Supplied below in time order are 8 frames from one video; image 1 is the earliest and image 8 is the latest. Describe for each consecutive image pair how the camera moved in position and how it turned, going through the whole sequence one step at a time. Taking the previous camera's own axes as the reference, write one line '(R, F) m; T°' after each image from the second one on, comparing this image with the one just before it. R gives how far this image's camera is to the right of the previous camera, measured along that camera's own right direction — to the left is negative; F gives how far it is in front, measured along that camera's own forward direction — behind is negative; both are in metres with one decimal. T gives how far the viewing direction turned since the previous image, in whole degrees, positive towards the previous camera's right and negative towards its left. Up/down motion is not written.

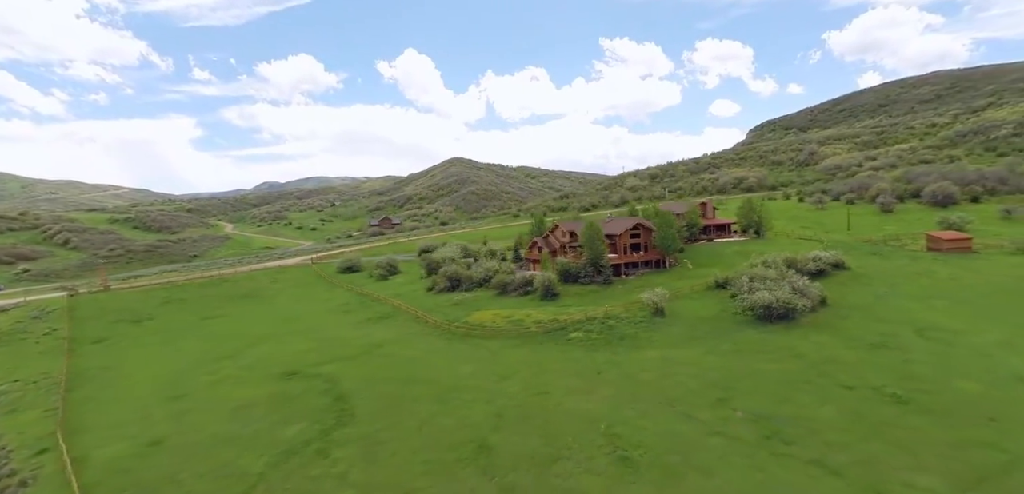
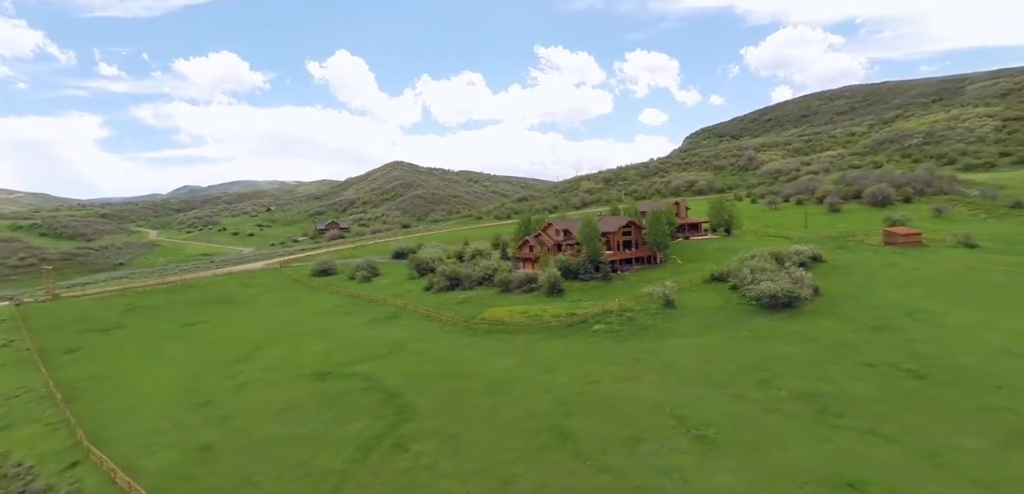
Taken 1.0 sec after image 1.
(-6.7, -0.2) m; +7°
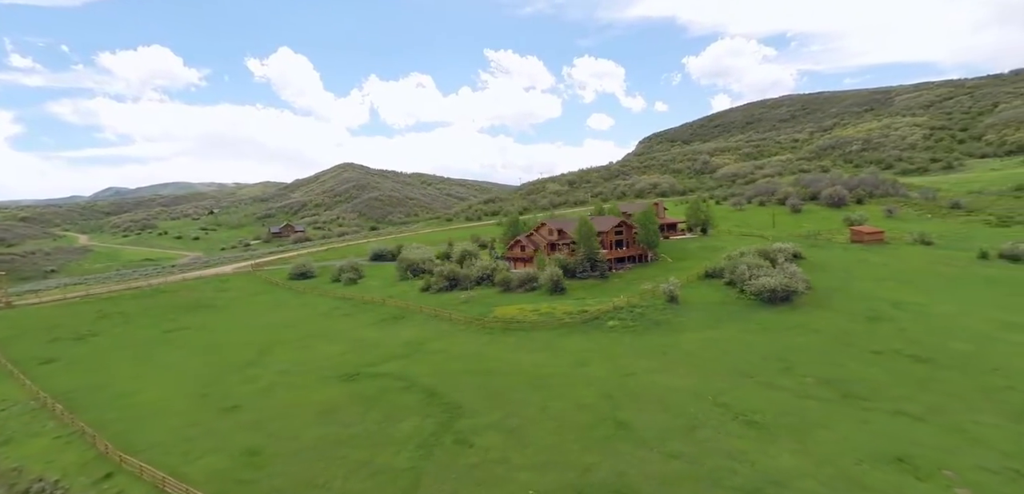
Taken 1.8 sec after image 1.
(-5.3, -0.1) m; +6°
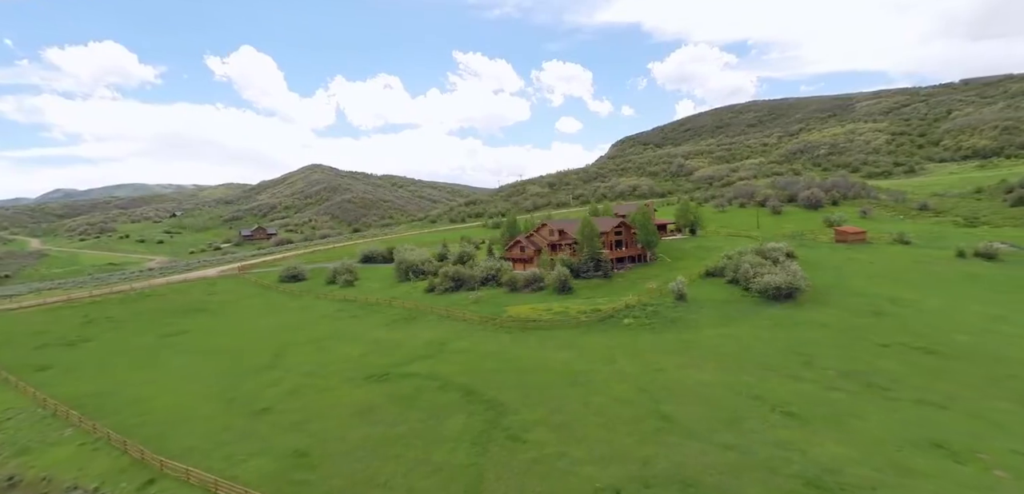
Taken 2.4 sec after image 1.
(-4.0, -0.2) m; +3°
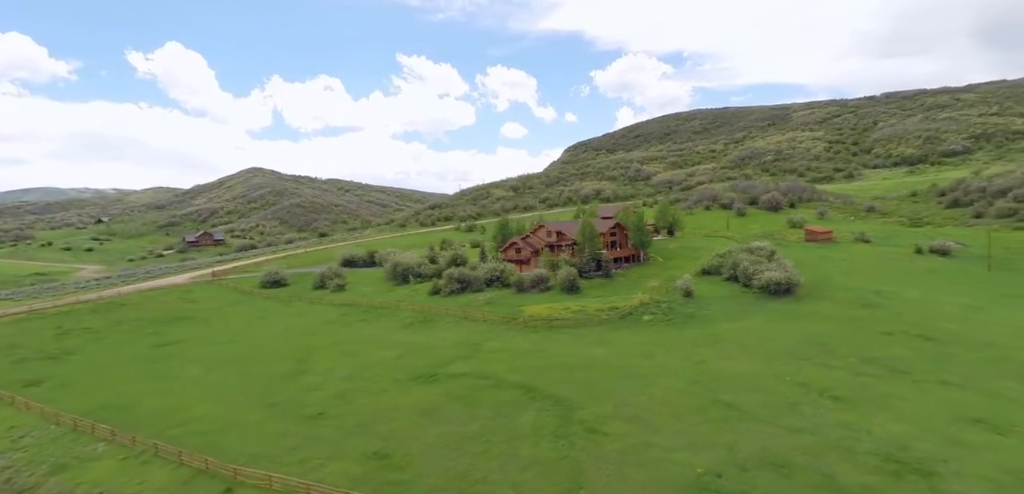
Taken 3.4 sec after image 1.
(-6.5, -0.1) m; +6°
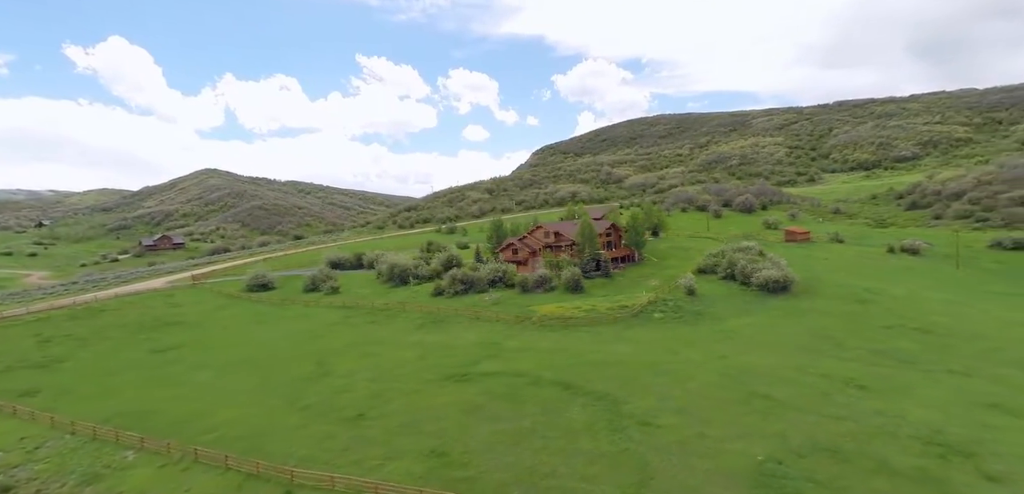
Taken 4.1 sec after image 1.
(-4.5, -0.1) m; +4°
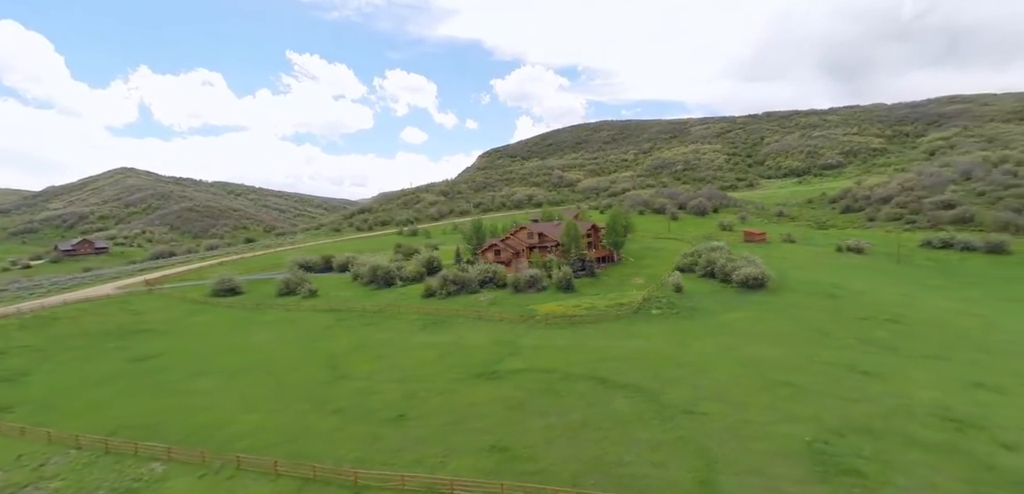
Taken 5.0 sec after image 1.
(-5.7, 0.0) m; +7°
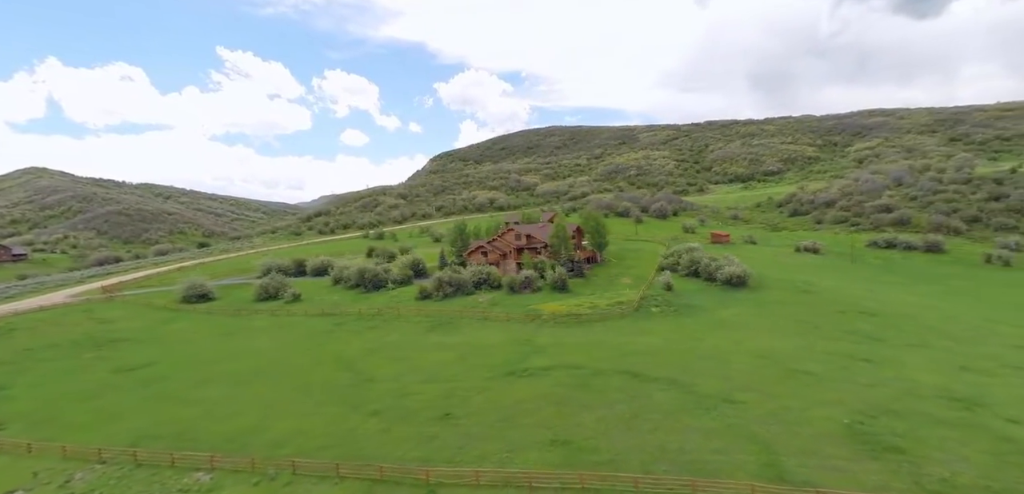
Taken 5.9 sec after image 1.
(-5.6, -0.1) m; +6°
